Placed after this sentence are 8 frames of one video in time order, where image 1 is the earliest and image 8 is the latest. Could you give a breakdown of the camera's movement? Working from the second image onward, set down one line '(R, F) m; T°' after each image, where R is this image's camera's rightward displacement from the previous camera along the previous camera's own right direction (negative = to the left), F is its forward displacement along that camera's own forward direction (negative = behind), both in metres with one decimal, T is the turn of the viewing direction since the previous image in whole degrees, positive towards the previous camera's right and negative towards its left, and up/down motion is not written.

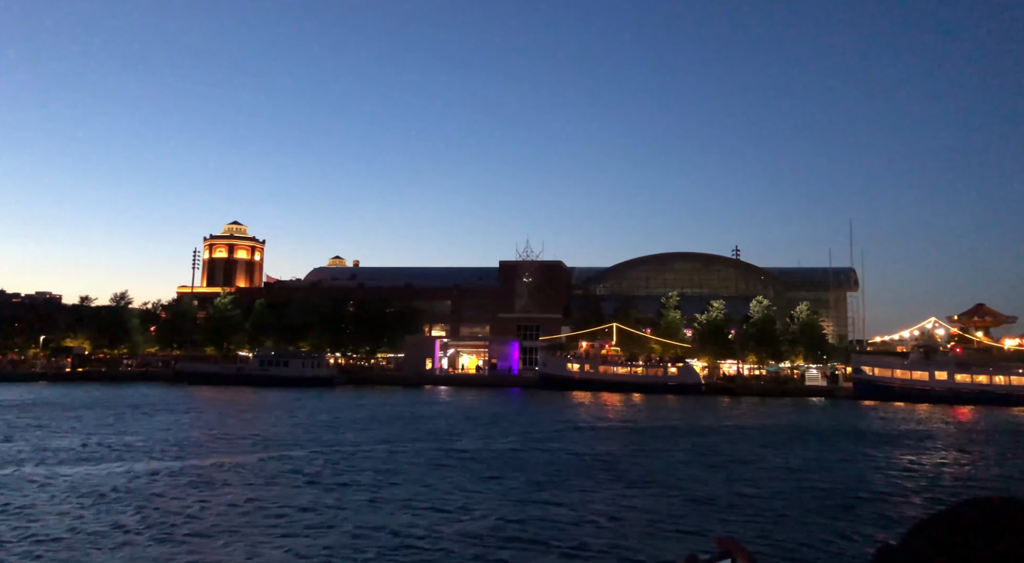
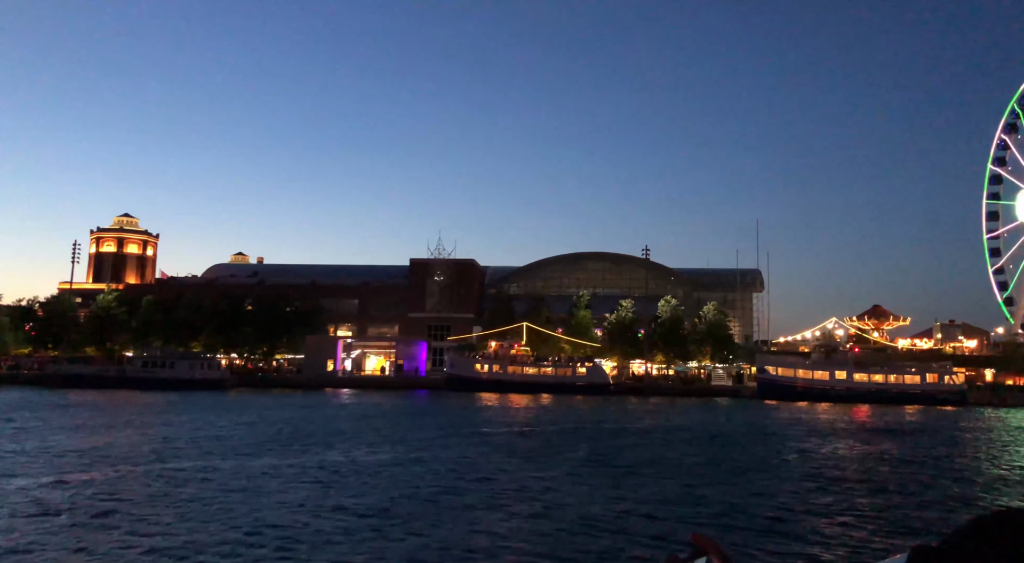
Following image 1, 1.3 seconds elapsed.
(+0.5, +1.1) m; +6°
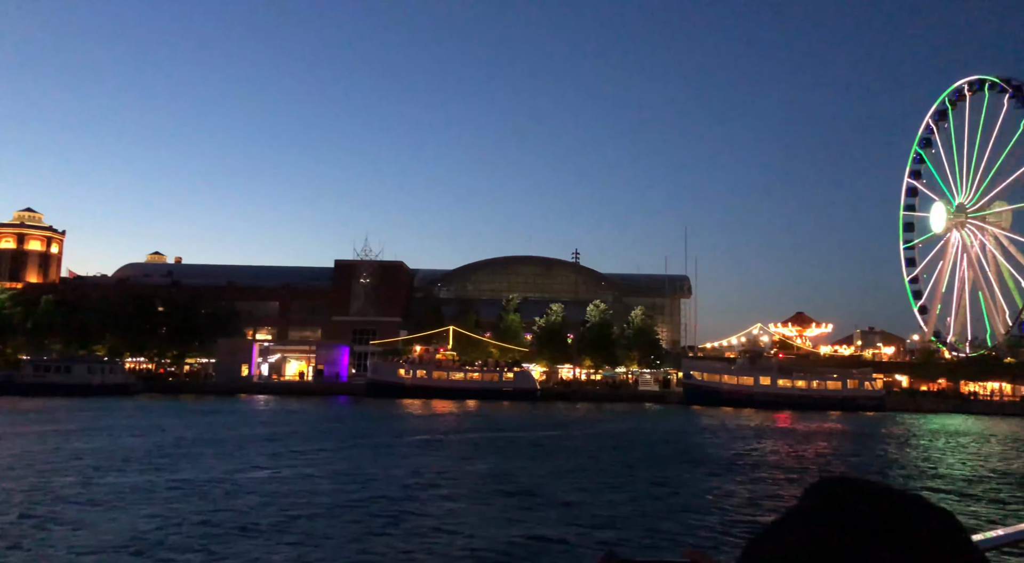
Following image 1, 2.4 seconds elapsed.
(+0.4, +1.0) m; +5°
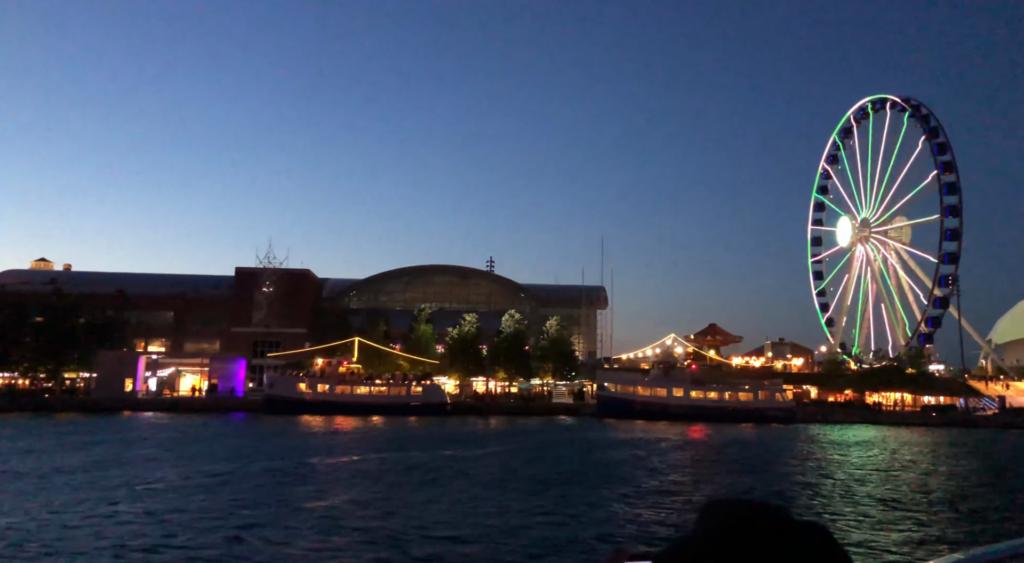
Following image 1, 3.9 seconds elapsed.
(+0.7, +1.7) m; +5°
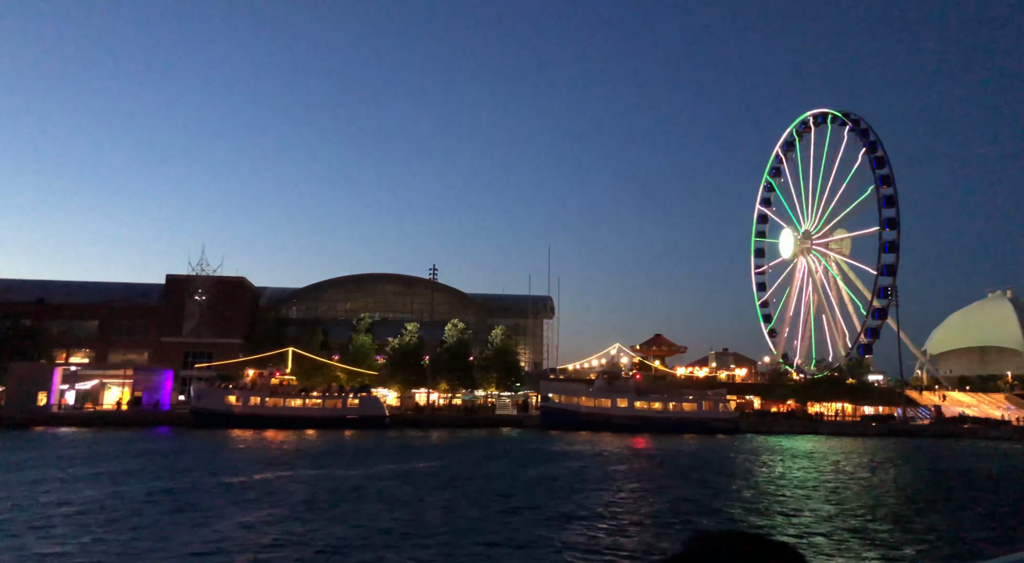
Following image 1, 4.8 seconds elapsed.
(+0.4, +1.1) m; +4°
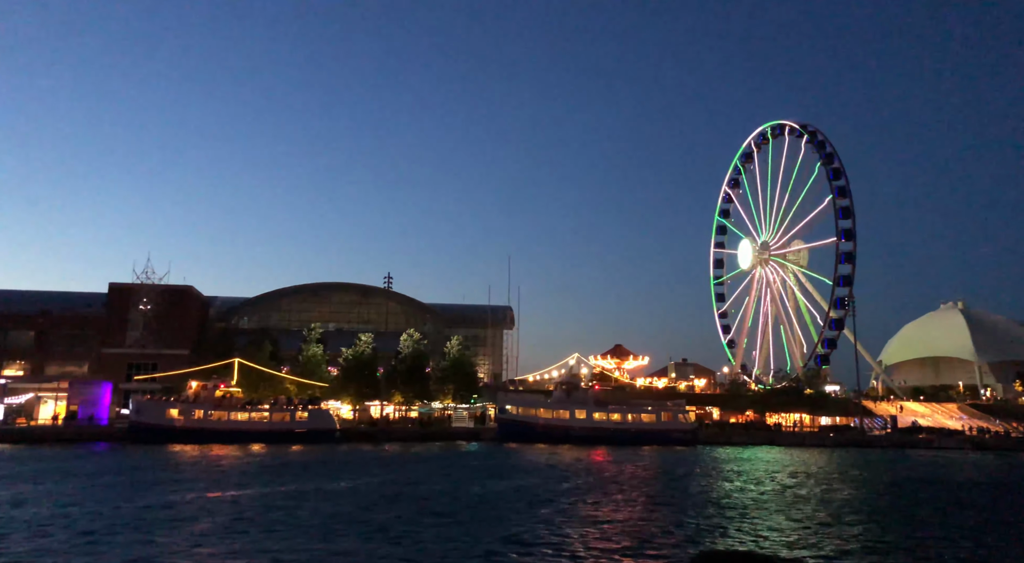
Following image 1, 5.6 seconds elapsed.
(+0.4, +1.0) m; +3°
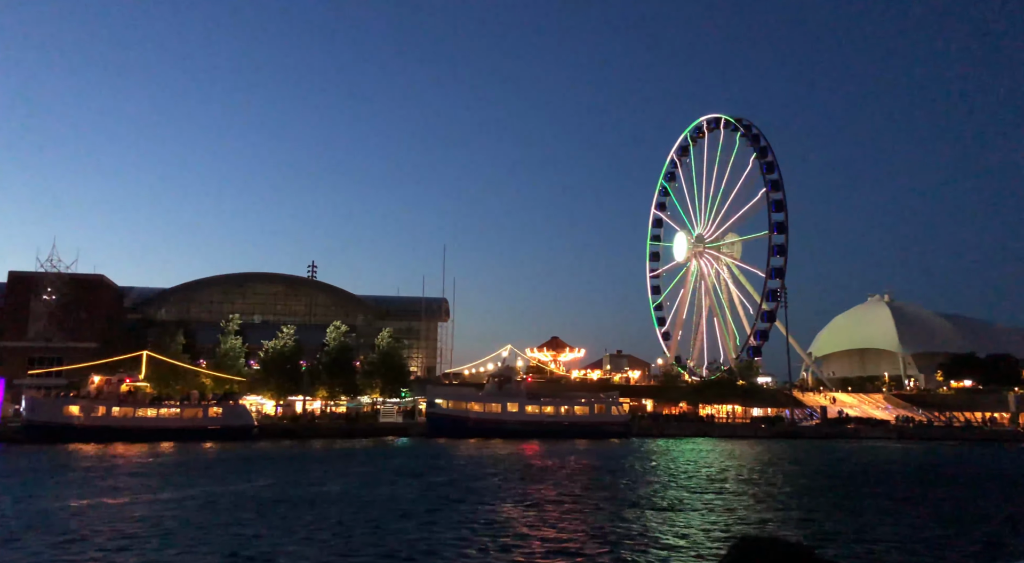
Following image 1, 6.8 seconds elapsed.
(+0.6, +1.5) m; +4°
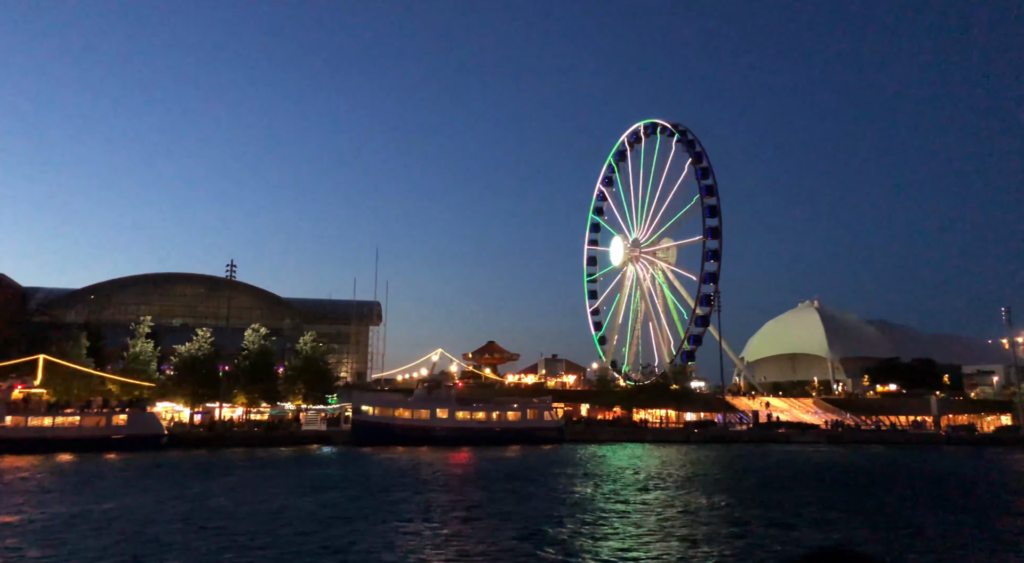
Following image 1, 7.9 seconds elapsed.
(+0.6, +1.5) m; +4°
